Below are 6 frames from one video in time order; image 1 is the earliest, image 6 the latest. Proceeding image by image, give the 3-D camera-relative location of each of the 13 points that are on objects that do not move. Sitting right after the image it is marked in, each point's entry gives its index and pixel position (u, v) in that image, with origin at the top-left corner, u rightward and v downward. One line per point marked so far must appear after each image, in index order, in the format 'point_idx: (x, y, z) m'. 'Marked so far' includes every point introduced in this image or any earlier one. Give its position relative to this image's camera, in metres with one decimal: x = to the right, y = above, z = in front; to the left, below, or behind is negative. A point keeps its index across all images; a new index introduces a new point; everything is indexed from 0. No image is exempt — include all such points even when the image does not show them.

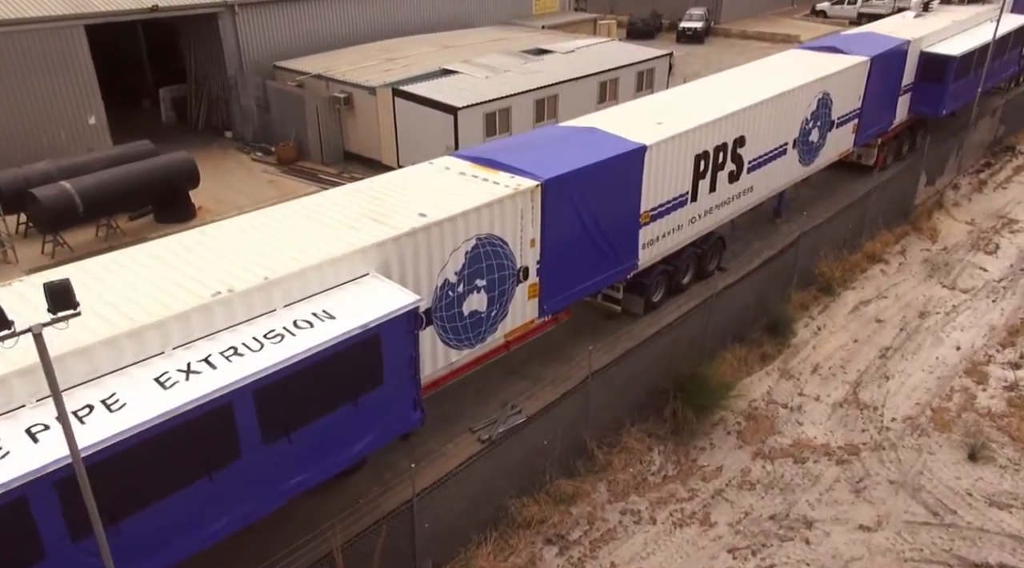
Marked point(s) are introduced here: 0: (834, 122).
0: (+7.6, +3.9, +19.2) m
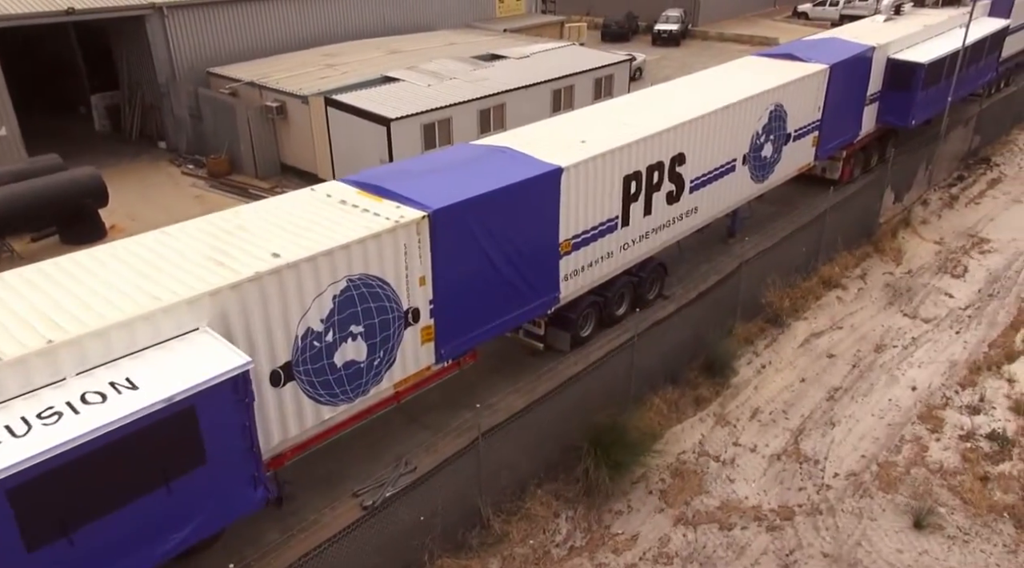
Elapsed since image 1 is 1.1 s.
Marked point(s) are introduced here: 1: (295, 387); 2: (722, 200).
0: (+6.1, +3.3, +17.9) m
1: (-2.5, -1.2, +9.2) m
2: (+4.3, +1.7, +16.4) m
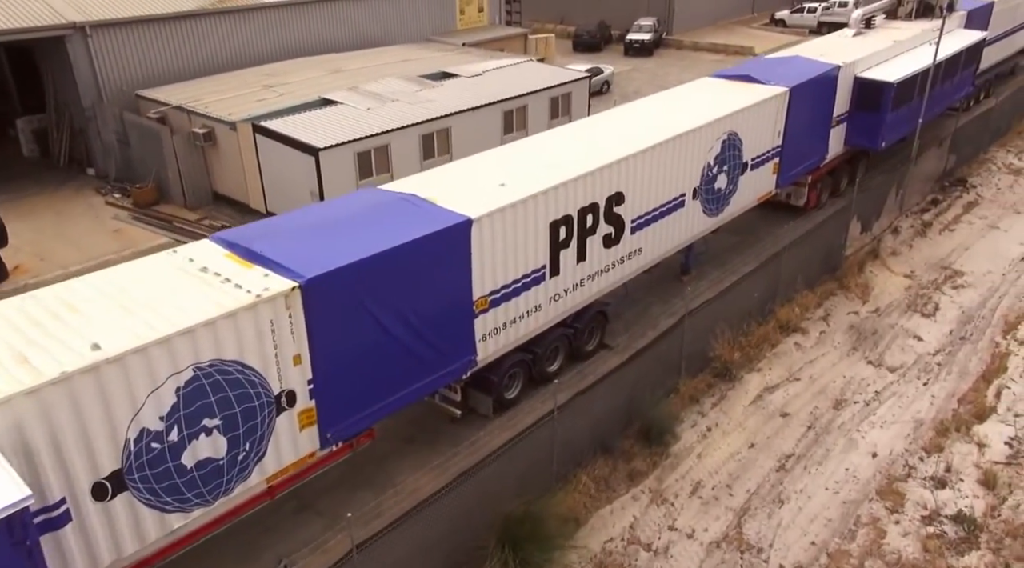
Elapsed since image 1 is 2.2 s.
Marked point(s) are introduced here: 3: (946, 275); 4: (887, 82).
0: (+4.8, +2.5, +16.5) m
1: (-3.7, -2.1, +7.8) m
2: (+3.0, +0.9, +15.0) m
3: (+9.7, +0.2, +17.8) m
4: (+9.1, +4.9, +19.5) m
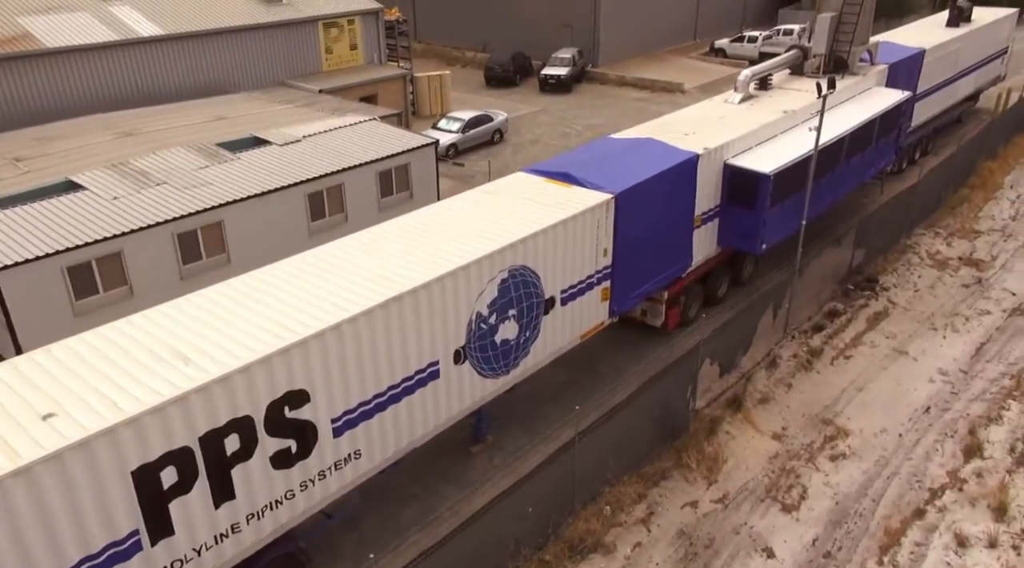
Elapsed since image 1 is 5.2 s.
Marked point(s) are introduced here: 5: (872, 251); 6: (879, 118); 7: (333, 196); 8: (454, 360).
0: (+0.5, -0.3, +12.3) m
1: (-7.8, -4.7, +3.3) m
2: (-1.3, -1.9, +10.8) m
3: (+5.4, -2.6, +13.6) m
4: (+4.8, +2.1, +15.4) m
5: (+8.7, +0.8, +19.3) m
6: (+9.0, +4.1, +19.5) m
7: (-4.2, +2.1, +18.8) m
8: (-0.8, -1.0, +11.0) m
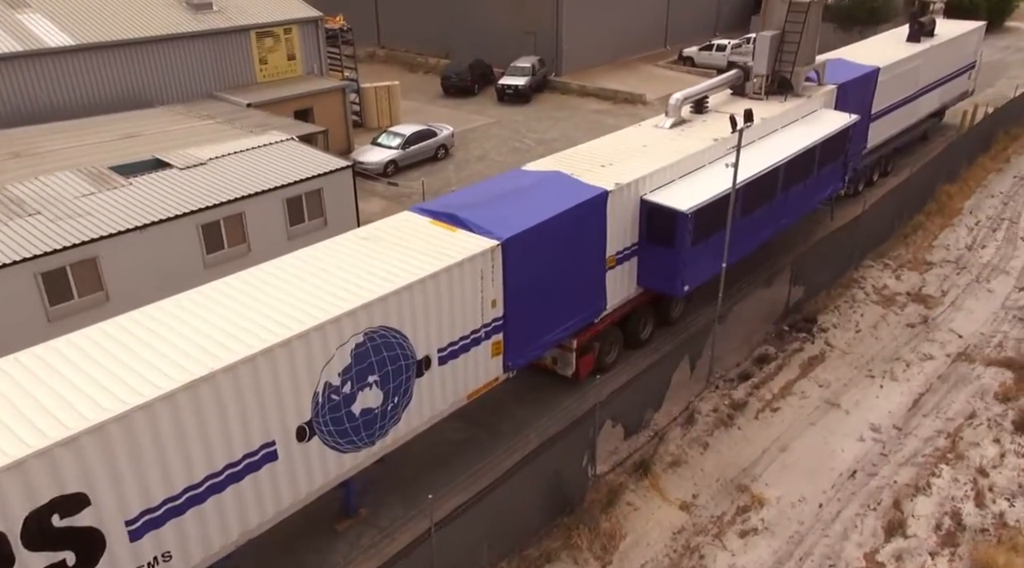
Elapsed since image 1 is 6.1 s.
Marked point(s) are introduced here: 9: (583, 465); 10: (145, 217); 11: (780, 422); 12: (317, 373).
0: (-1.3, -1.1, +11.0) m
1: (-9.6, -5.5, +1.9) m
2: (-3.1, -2.7, +9.4) m
3: (+3.5, -3.4, +12.3) m
4: (+2.9, +1.3, +14.1) m
5: (+6.8, 0.0, +18.1) m
6: (+7.1, +3.2, +18.3) m
7: (-6.1, +1.3, +17.4) m
8: (-2.6, -1.9, +9.7) m
9: (+1.1, -2.7, +12.1) m
10: (-7.4, +1.4, +16.1) m
11: (+4.8, -2.5, +14.3) m
12: (-2.4, -1.1, +9.7) m
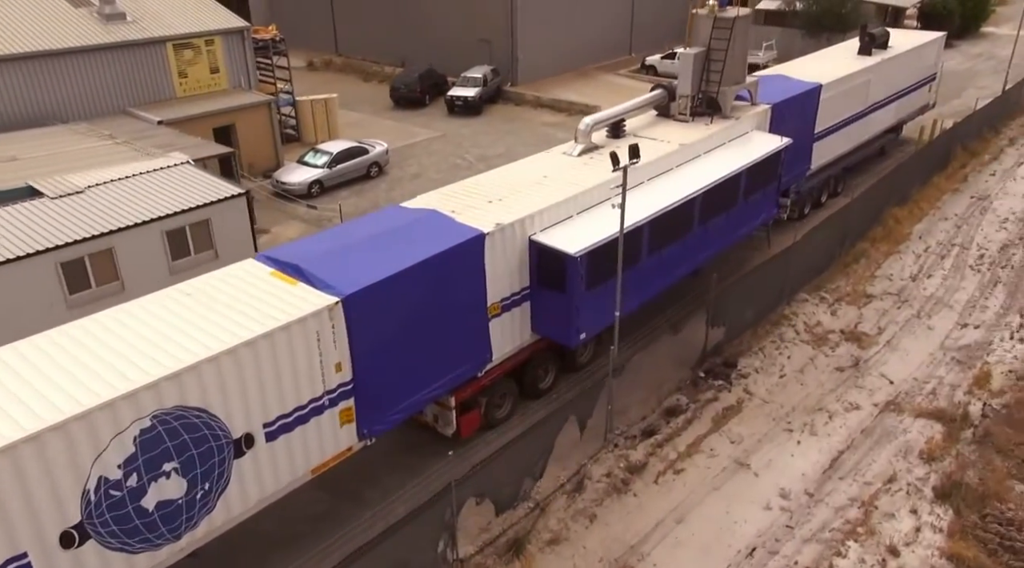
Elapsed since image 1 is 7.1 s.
0: (-3.4, -1.9, +9.6) m
1: (-11.5, -6.3, +0.4) m
2: (-5.1, -3.5, +8.0) m
3: (+1.4, -4.2, +10.9) m
4: (+0.9, +0.5, +12.7) m
5: (+4.7, -0.9, +16.8) m
6: (+5.0, +2.4, +17.0) m
7: (-8.2, +0.5, +16.0) m
8: (-4.6, -2.7, +8.3) m
9: (-1.0, -3.6, +10.7) m
10: (-9.5, +0.5, +14.6) m
11: (+2.7, -3.3, +12.9) m
12: (-4.4, -1.9, +8.2) m
